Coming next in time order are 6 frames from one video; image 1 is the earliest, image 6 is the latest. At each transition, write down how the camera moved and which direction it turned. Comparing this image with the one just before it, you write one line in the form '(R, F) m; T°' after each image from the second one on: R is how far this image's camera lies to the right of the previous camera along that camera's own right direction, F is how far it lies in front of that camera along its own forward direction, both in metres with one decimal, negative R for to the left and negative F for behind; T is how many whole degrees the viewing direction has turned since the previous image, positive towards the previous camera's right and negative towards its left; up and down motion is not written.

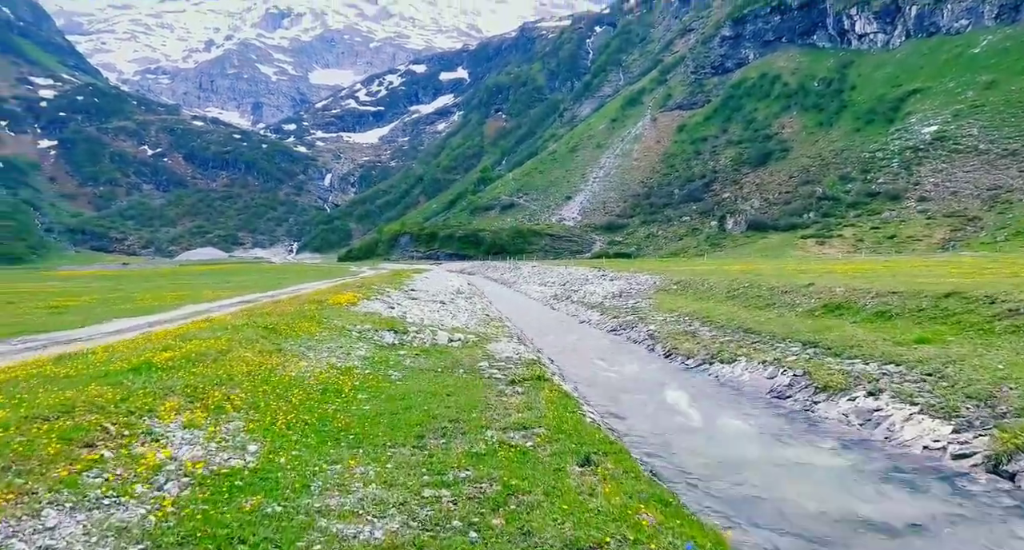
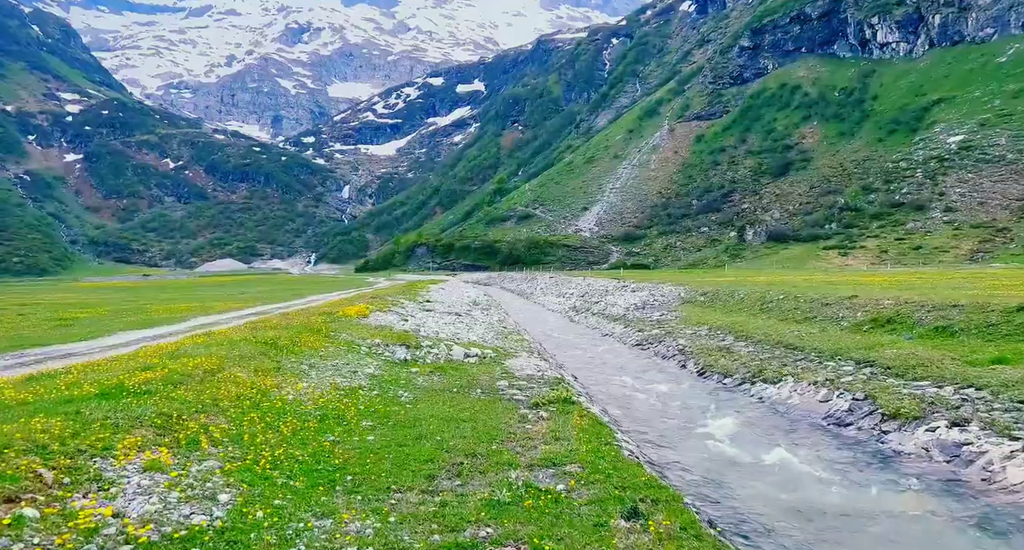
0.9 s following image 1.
(-0.2, +2.4) m; -1°
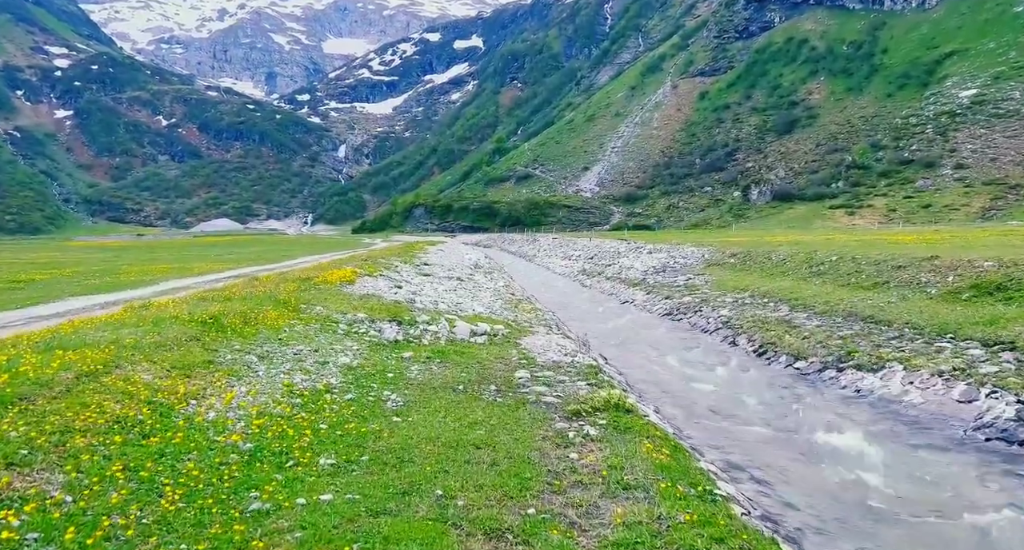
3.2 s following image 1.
(-0.7, +6.4) m; 0°
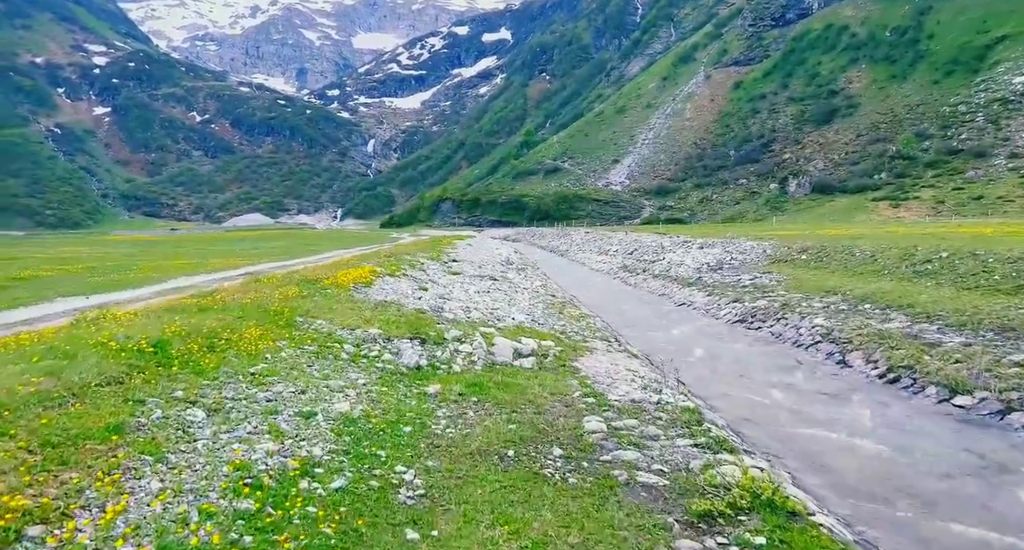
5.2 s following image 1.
(-0.8, +5.8) m; -2°
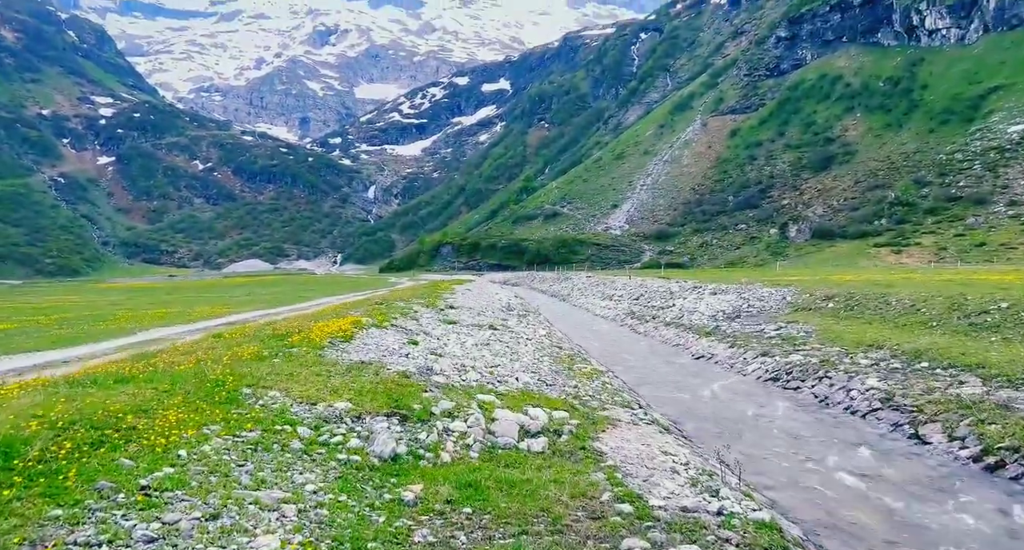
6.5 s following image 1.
(-0.1, +3.9) m; 0°
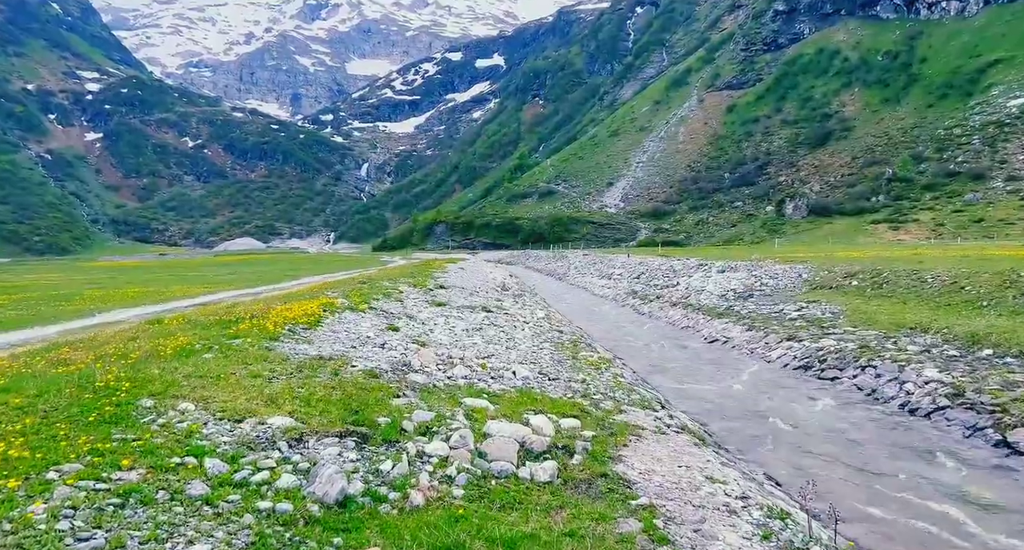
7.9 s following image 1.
(0.0, +3.9) m; 0°
